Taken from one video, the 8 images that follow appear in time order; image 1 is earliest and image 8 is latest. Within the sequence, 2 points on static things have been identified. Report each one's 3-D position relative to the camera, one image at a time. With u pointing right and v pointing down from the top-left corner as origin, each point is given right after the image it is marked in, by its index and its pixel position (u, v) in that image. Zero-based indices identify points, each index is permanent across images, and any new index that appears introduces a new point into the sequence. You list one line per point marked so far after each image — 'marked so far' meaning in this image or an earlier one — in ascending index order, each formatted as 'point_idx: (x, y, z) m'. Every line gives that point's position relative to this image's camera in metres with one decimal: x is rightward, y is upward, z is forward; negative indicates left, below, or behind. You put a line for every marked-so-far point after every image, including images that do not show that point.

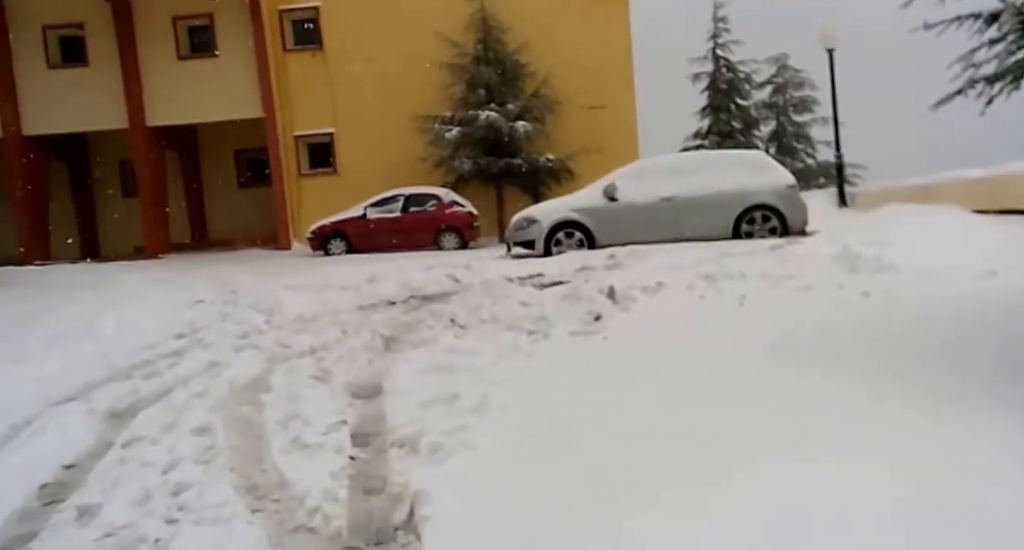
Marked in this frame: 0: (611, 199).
0: (+1.3, +1.0, +10.3) m
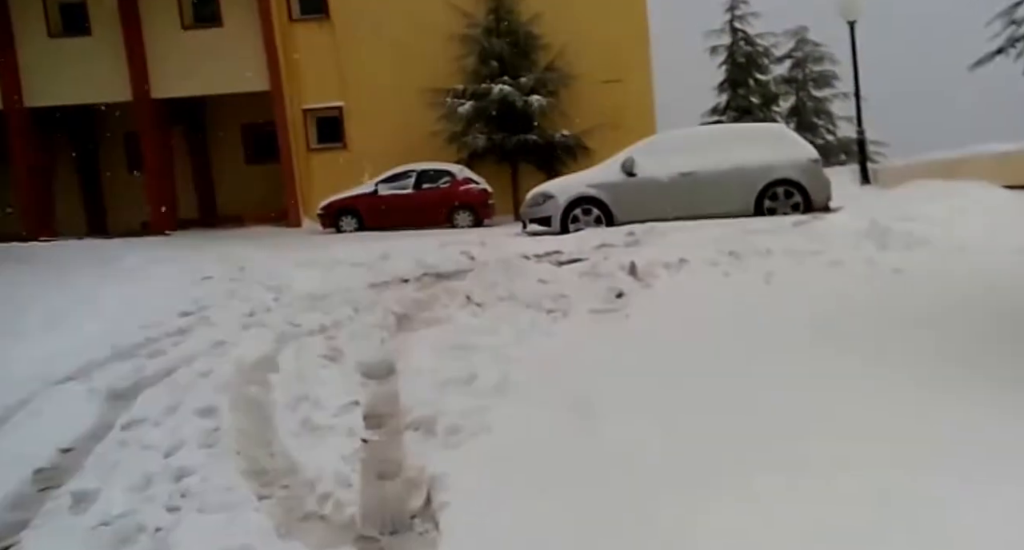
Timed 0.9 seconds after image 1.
0: (+1.5, +1.2, +10.0) m
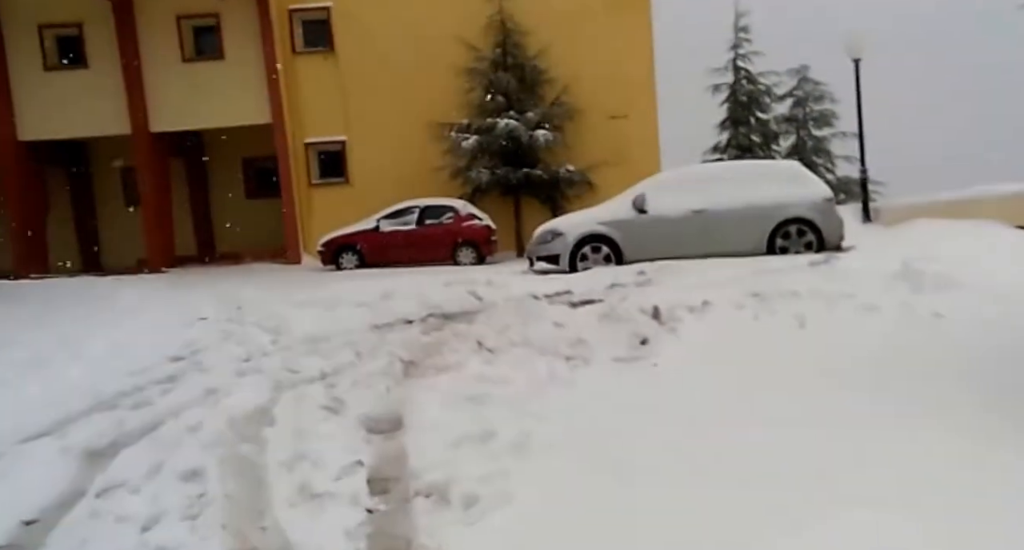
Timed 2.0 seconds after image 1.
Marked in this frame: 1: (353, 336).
0: (+1.5, +0.8, +9.7) m
1: (-1.4, -0.6, +7.5) m
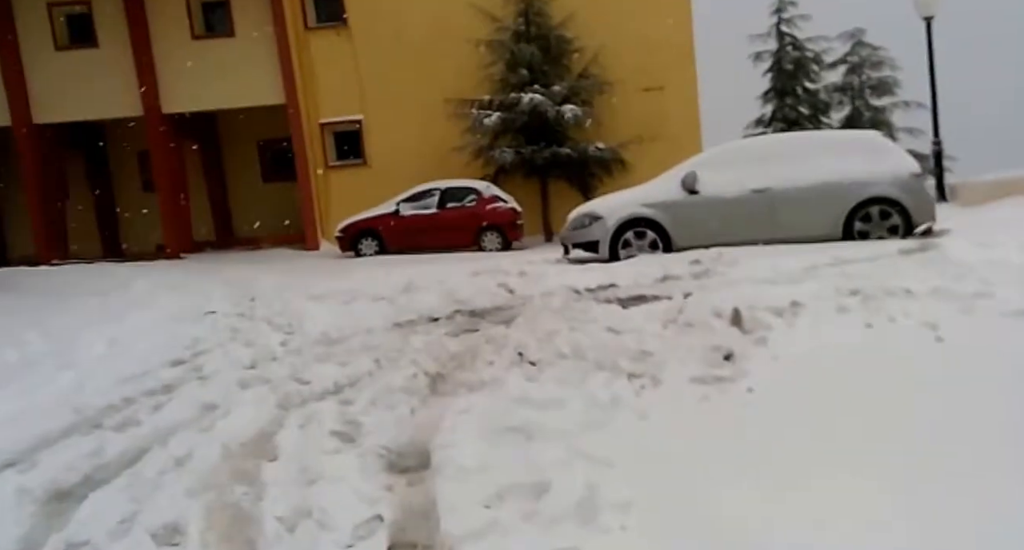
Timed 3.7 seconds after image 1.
0: (+1.9, +0.9, +8.7) m
1: (-1.1, -0.5, +6.6) m
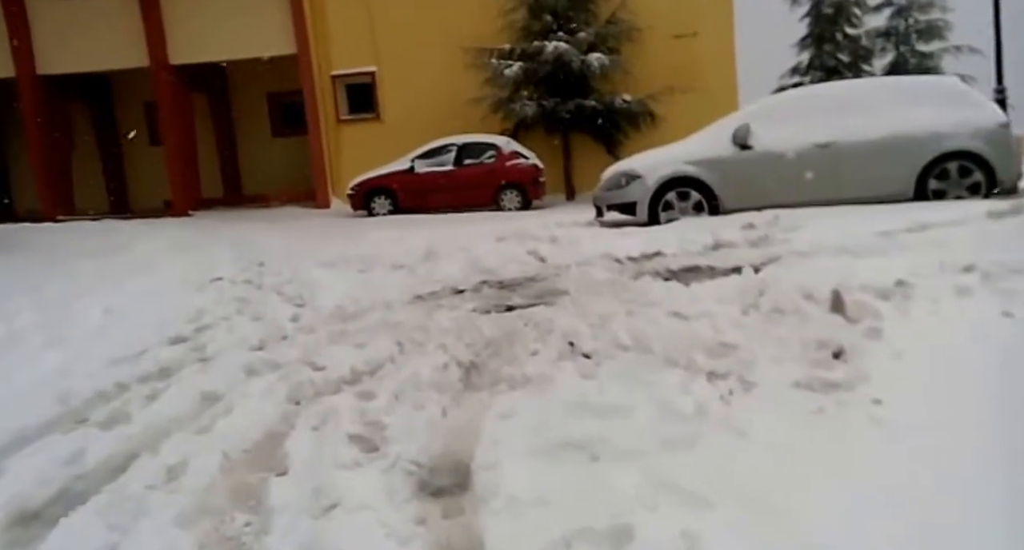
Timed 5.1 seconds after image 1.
0: (+2.2, +1.2, +7.9) m
1: (-0.8, -0.3, +5.9) m
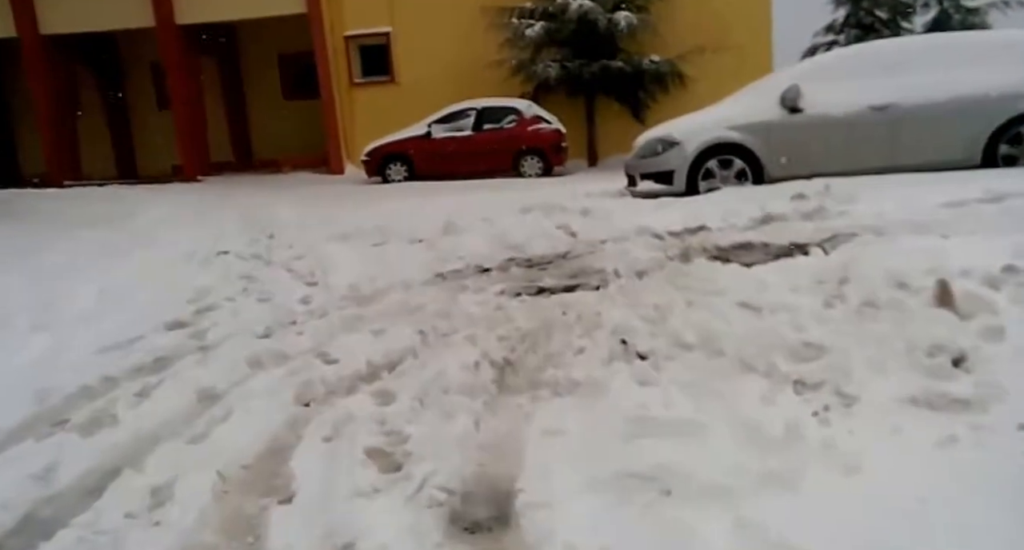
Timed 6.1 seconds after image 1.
0: (+2.4, +1.5, +7.2) m
1: (-0.6, -0.1, +5.4) m
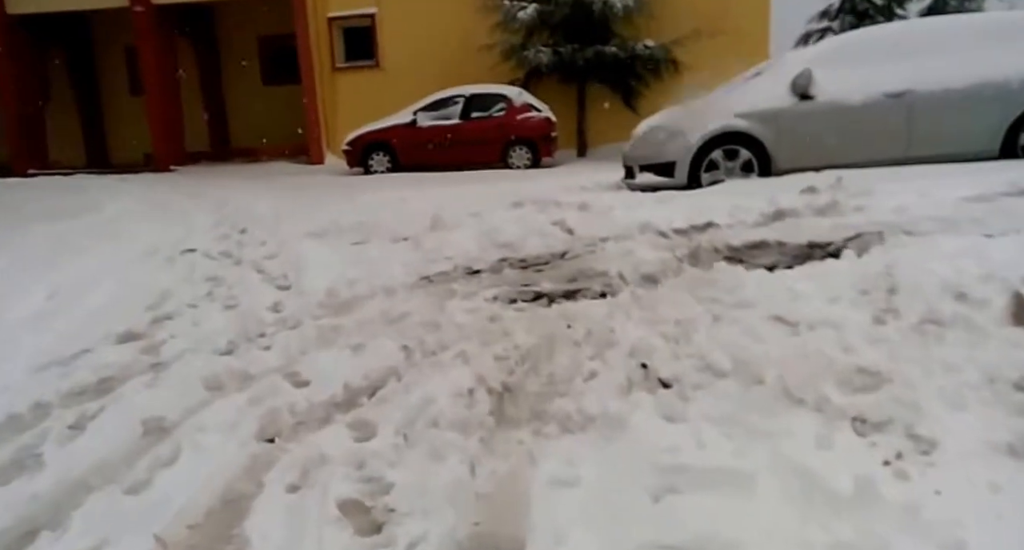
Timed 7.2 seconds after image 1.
0: (+2.4, +1.5, +6.7) m
1: (-0.7, -0.2, +4.8) m
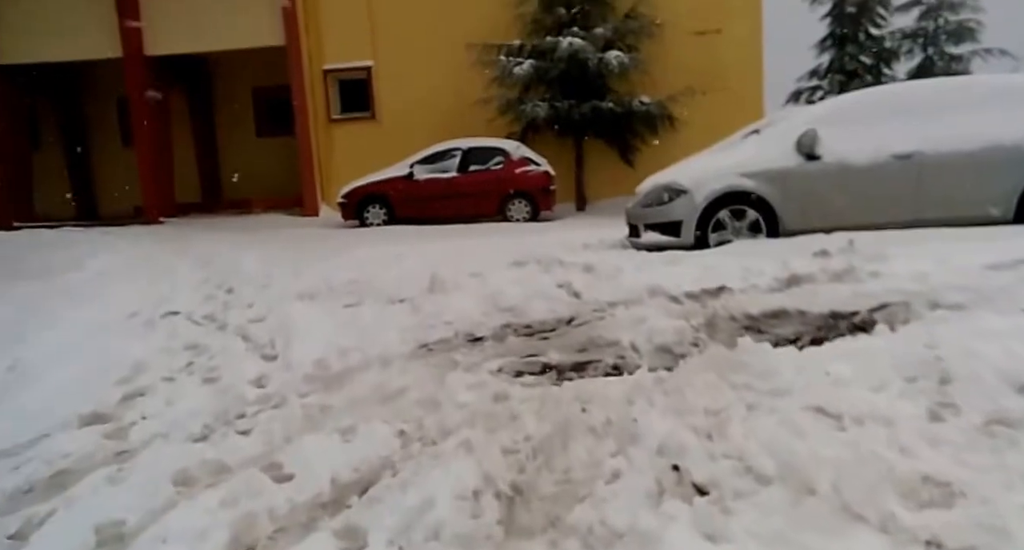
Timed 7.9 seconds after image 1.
0: (+2.4, +0.9, +6.5) m
1: (-0.6, -0.5, +4.5) m
